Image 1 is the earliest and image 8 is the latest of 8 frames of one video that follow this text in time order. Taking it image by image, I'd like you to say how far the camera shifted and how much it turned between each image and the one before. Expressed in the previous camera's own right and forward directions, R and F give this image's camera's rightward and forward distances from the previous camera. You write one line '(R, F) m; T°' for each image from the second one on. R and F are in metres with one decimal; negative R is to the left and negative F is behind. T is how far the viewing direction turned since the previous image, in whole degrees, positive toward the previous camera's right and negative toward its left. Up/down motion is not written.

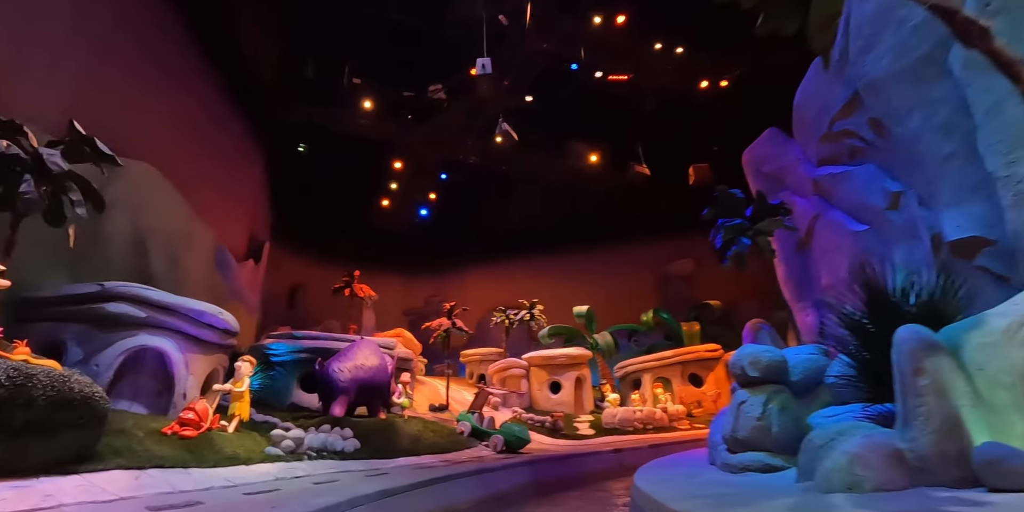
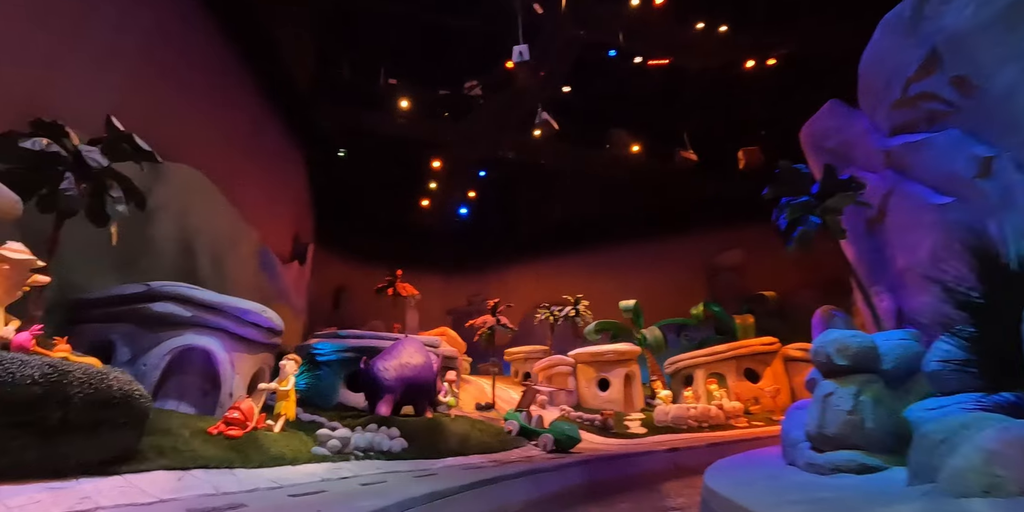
(0.0, +0.3) m; -6°
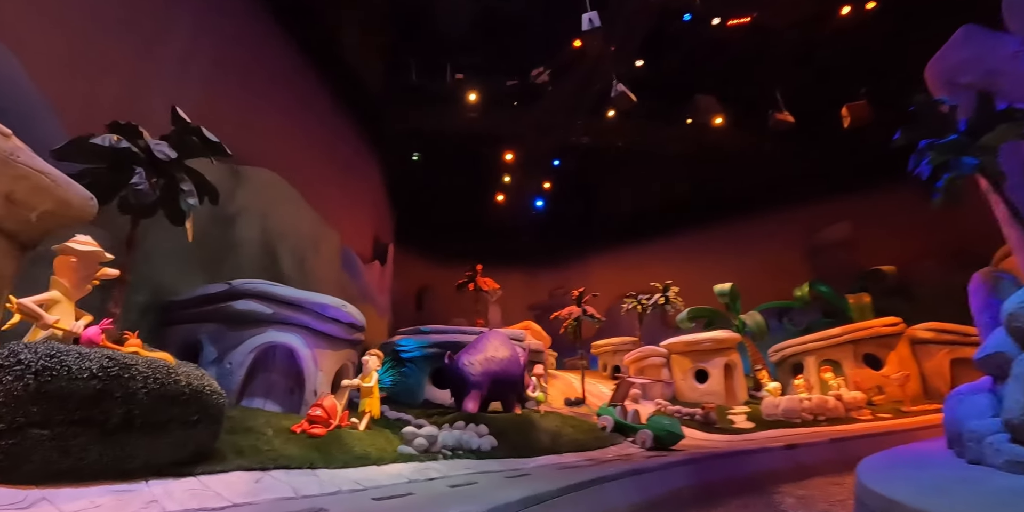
(-0.1, +0.4) m; -10°
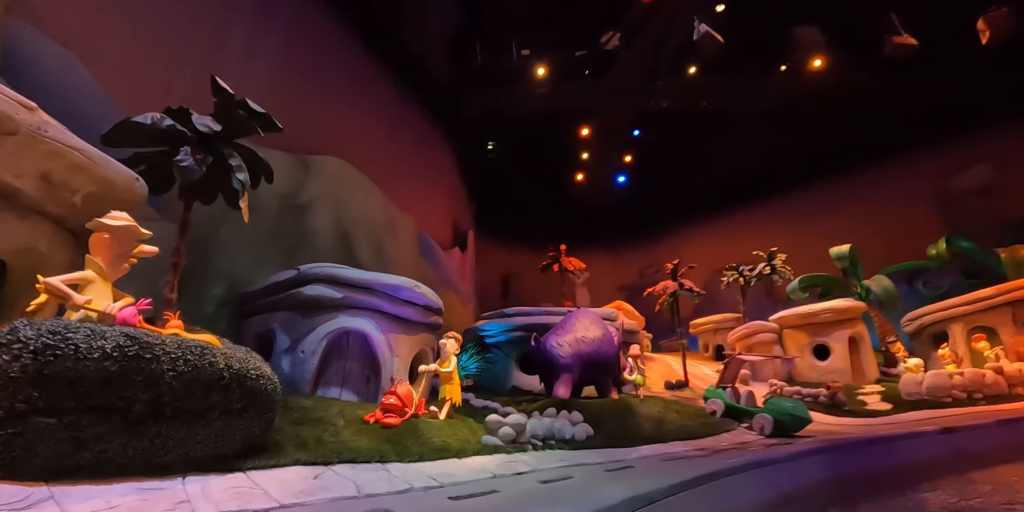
(0.0, +0.5) m; -11°
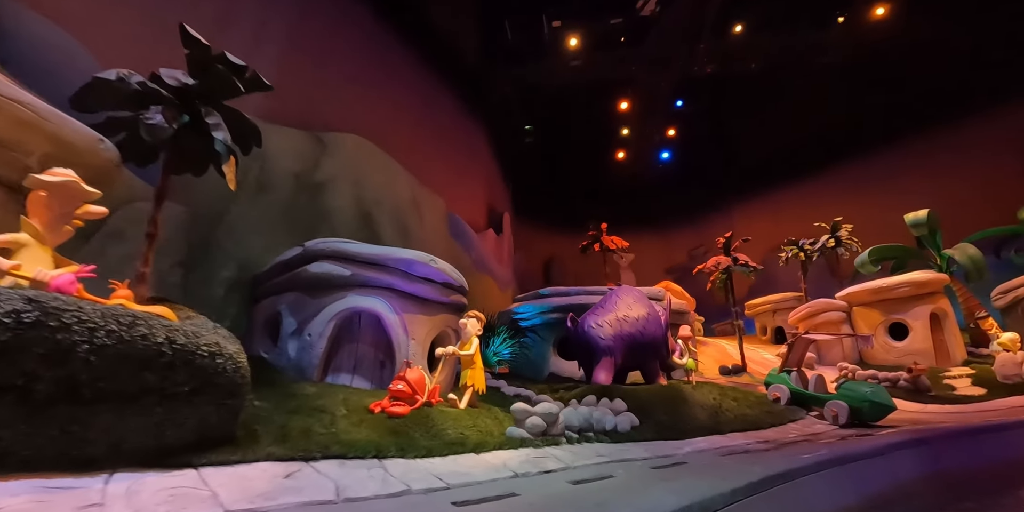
(+0.1, +0.4) m; -5°
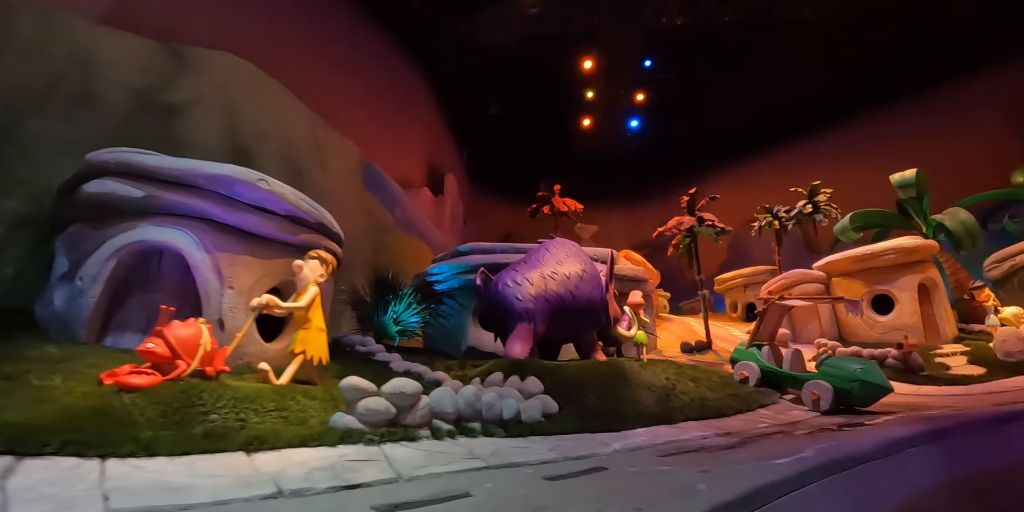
(+0.5, +0.8) m; +3°
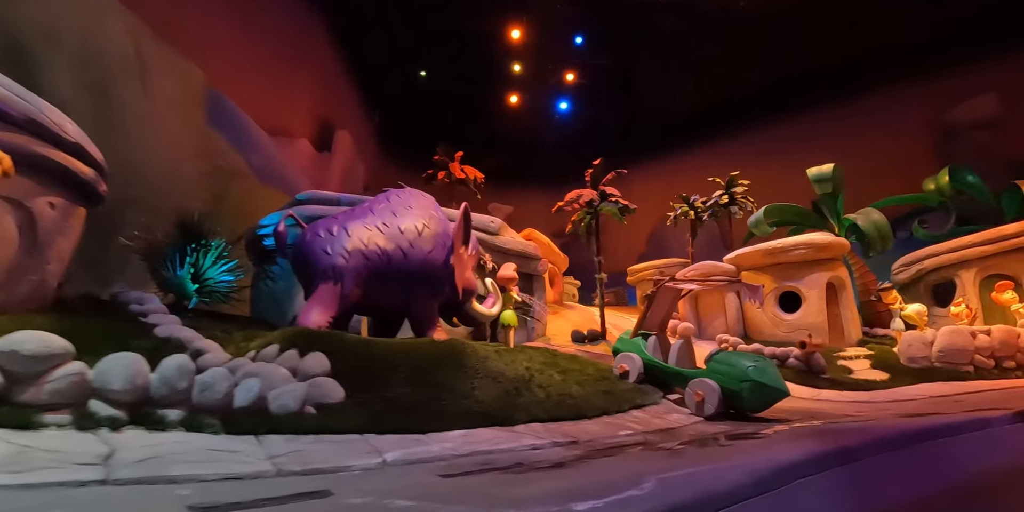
(+0.5, +0.5) m; +6°
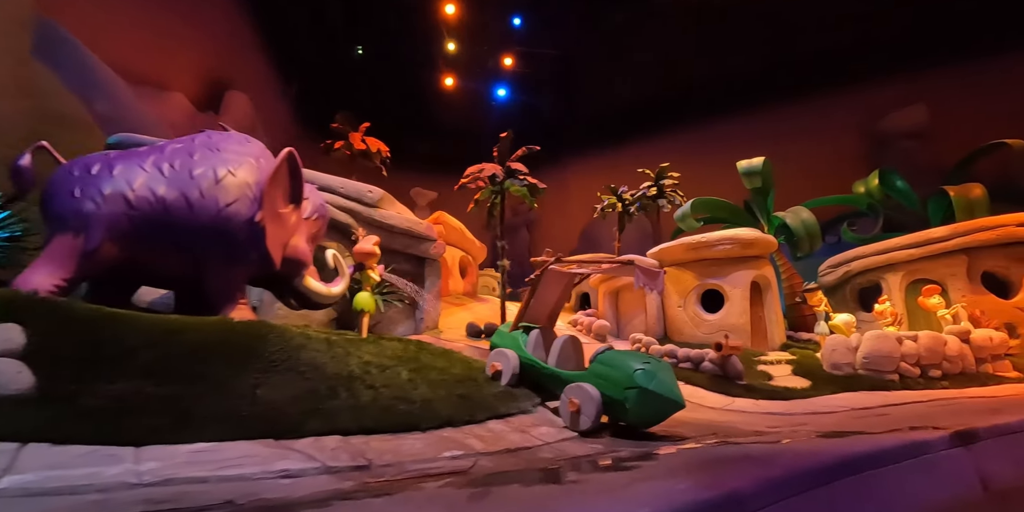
(+0.4, +0.4) m; +5°
